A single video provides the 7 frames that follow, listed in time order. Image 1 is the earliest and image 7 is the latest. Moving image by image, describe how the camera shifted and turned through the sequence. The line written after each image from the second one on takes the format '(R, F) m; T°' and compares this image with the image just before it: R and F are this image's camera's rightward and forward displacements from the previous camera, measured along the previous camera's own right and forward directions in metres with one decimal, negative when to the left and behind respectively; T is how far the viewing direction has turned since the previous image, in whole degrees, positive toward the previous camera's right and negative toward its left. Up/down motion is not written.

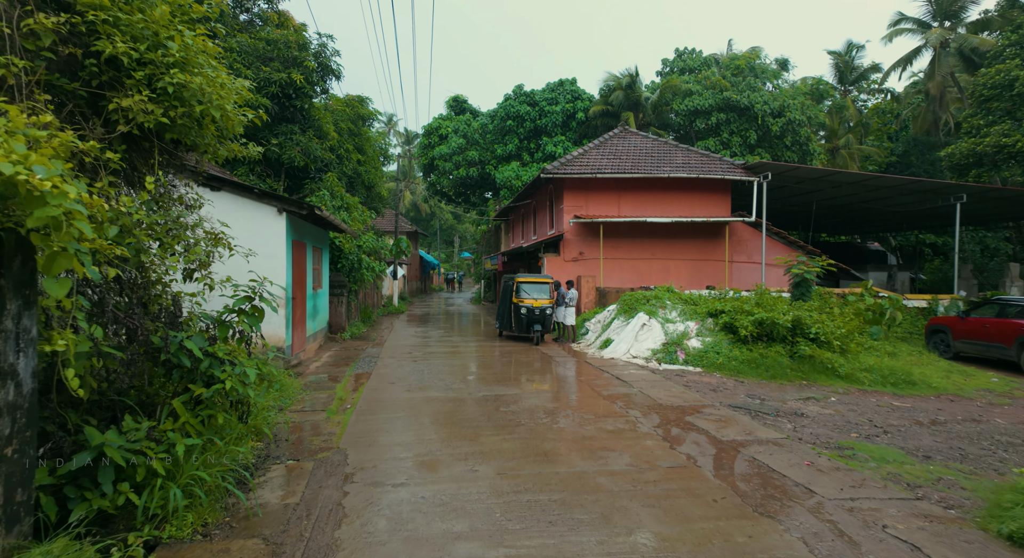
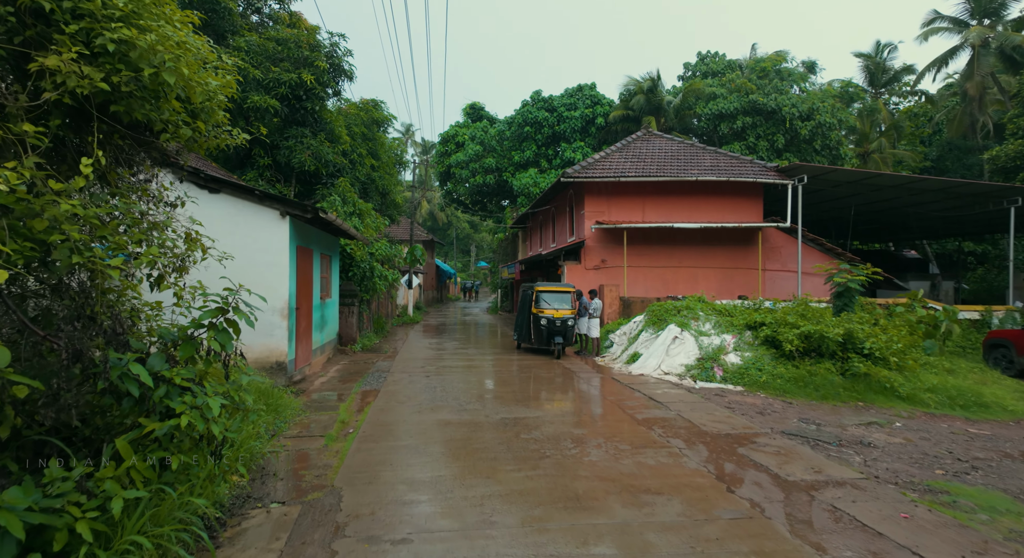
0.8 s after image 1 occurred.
(-0.1, +0.8) m; -2°
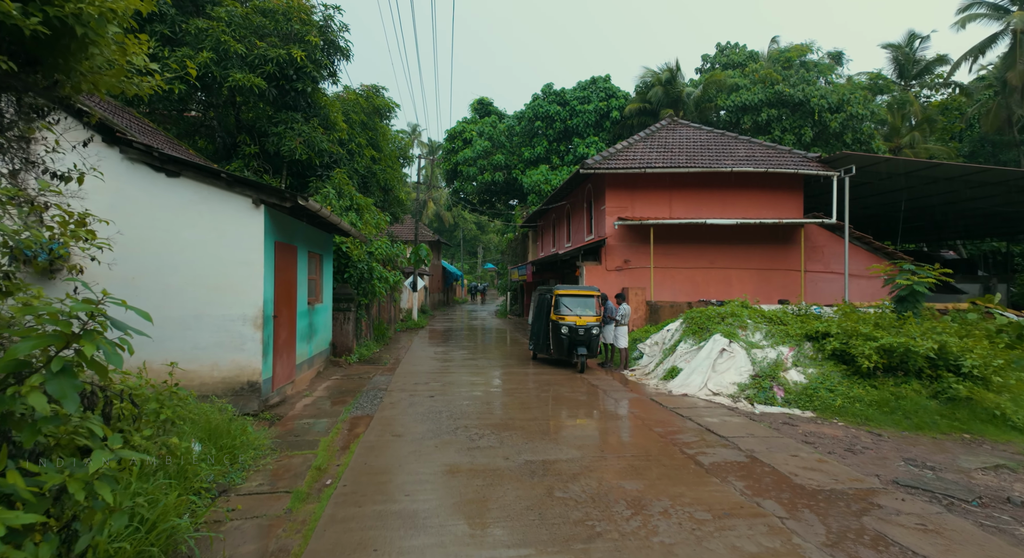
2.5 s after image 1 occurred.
(-0.2, +1.5) m; -1°
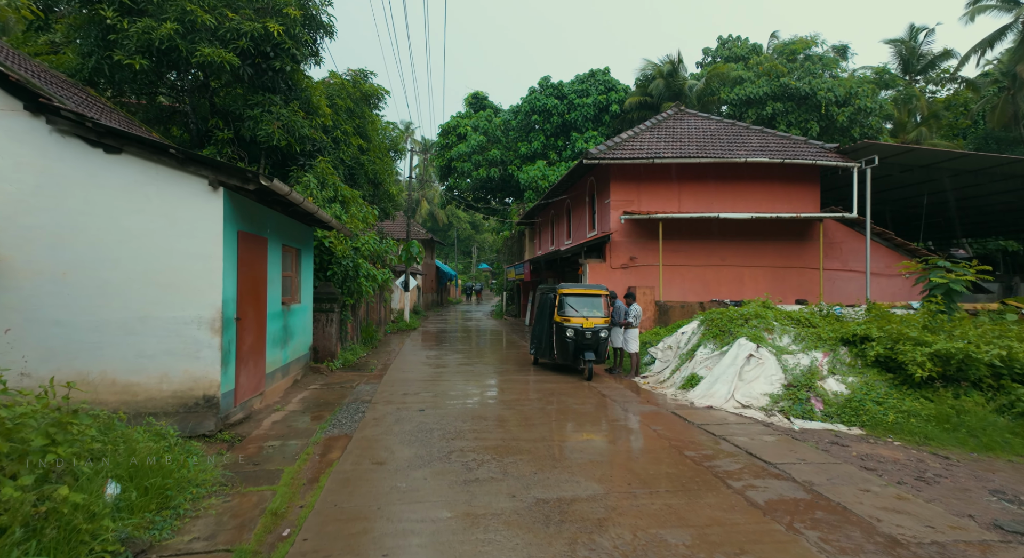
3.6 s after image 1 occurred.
(-0.1, +1.0) m; +1°
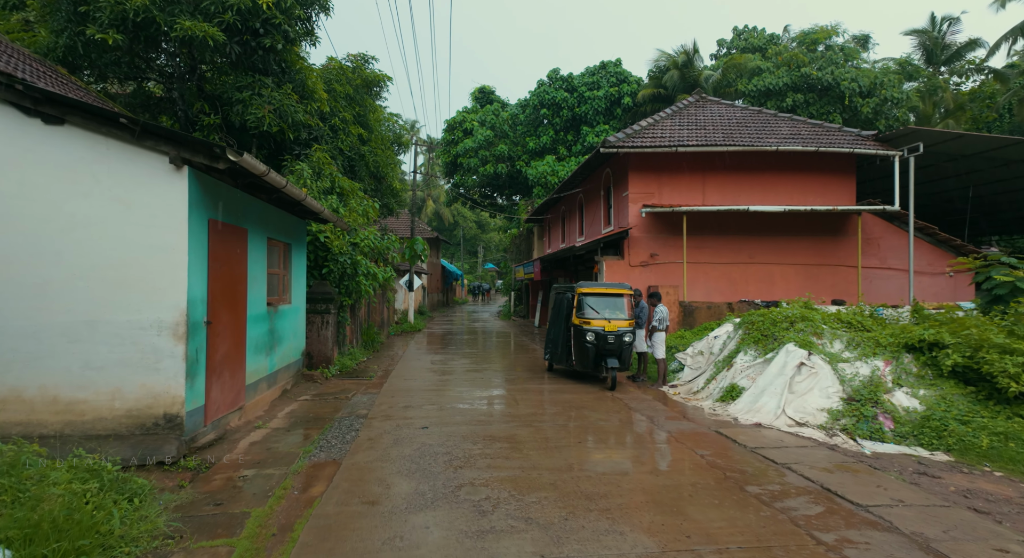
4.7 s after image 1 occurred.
(-0.1, +1.0) m; -1°
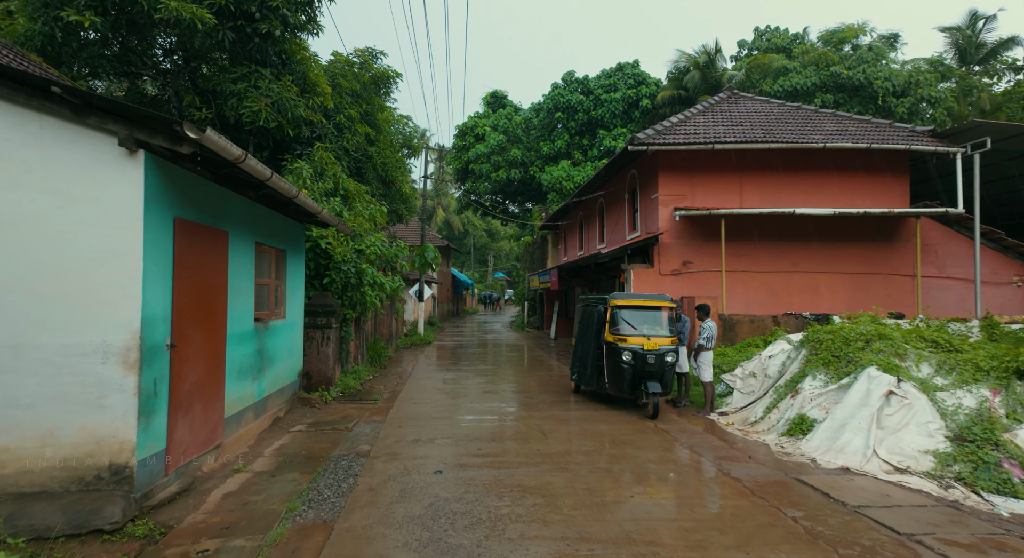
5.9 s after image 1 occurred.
(-0.2, +1.1) m; -1°
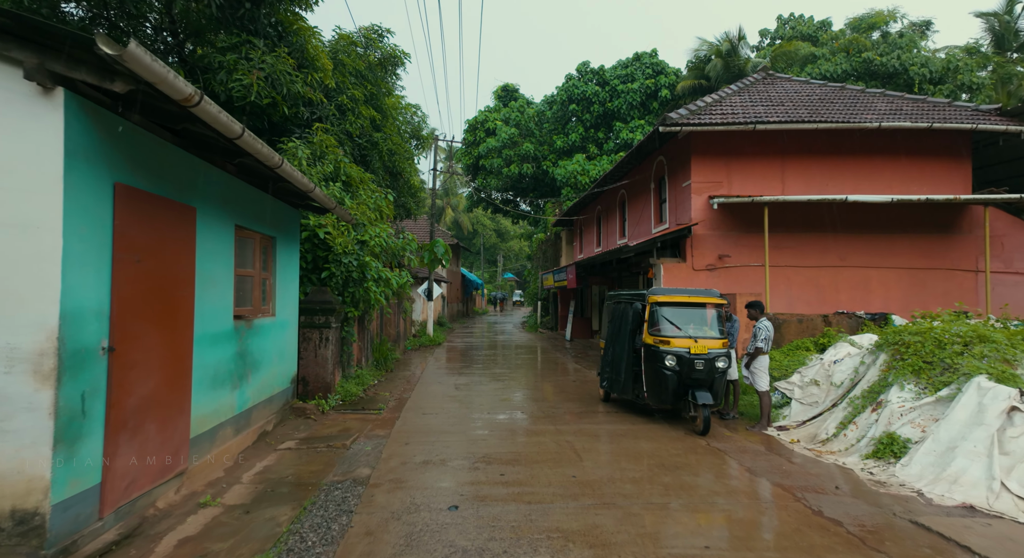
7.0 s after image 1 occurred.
(-0.2, +1.0) m; -1°
